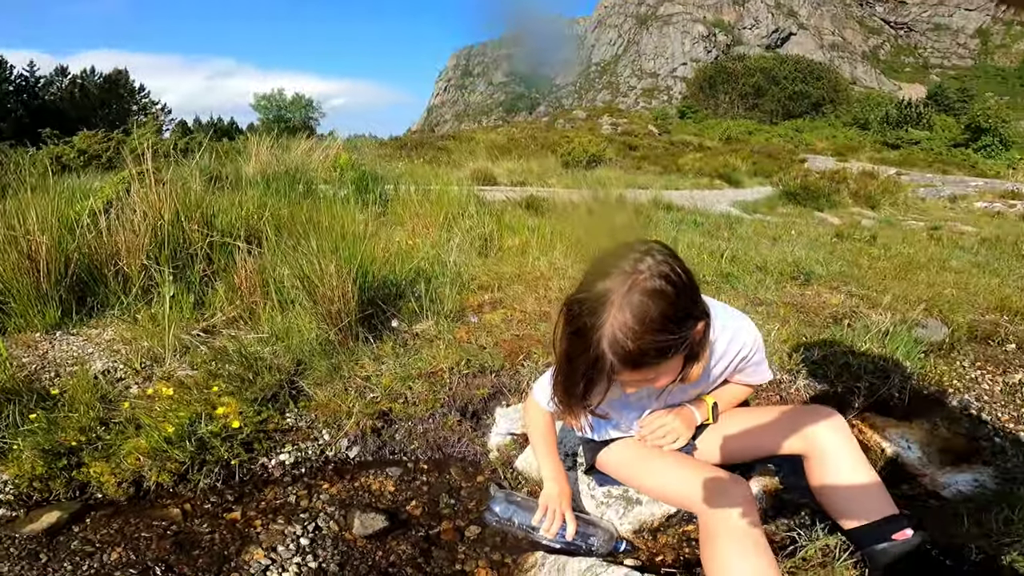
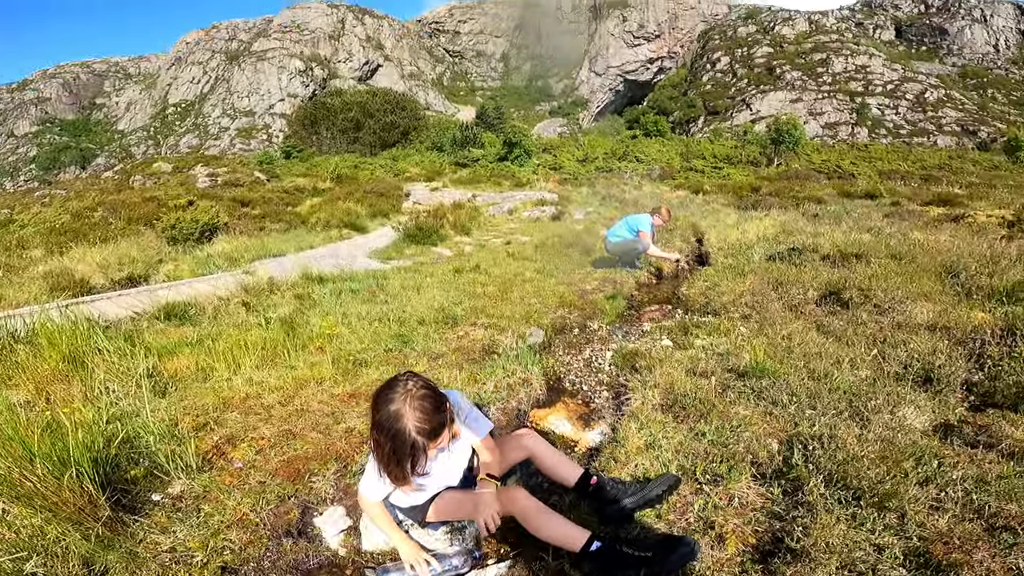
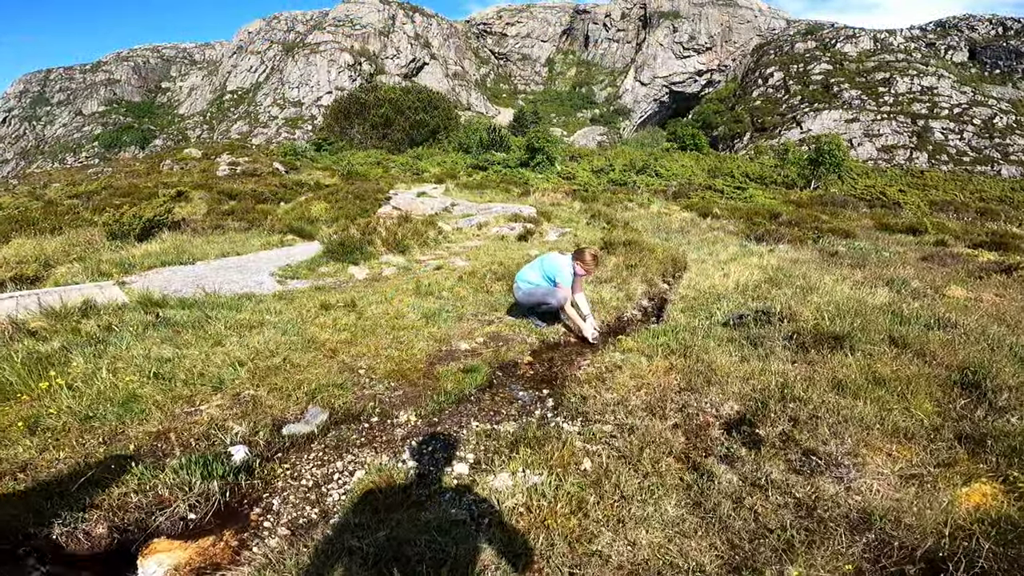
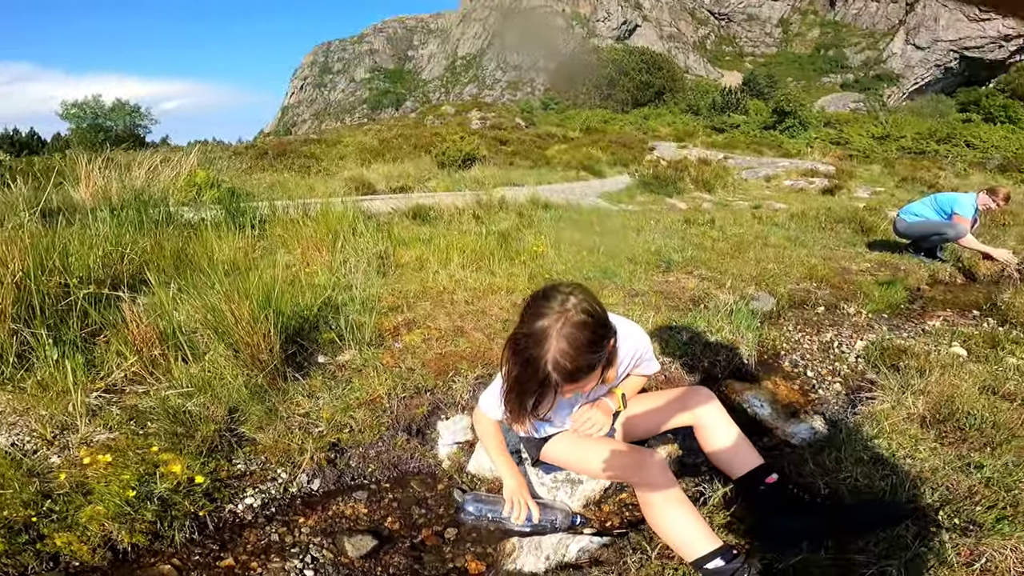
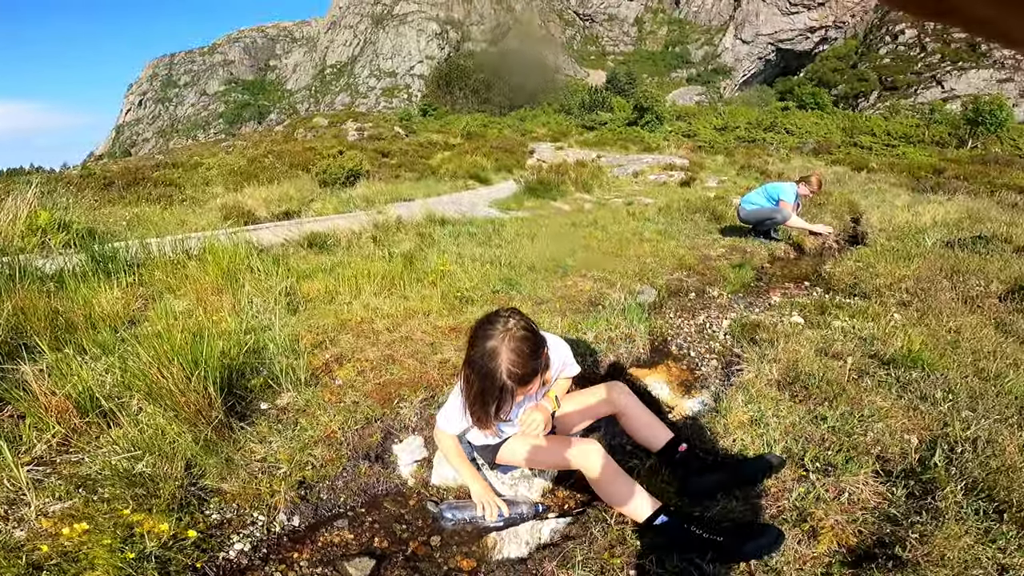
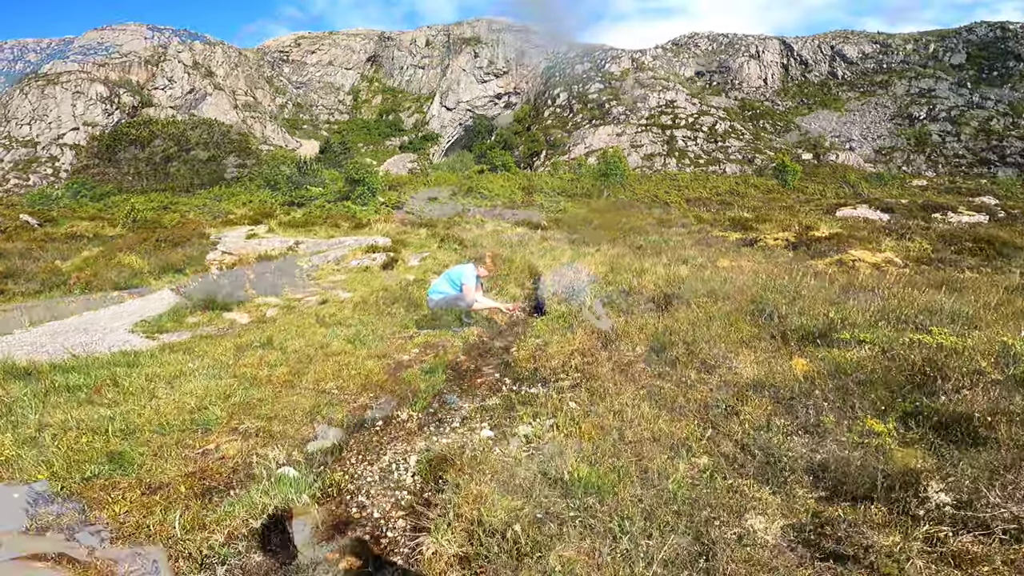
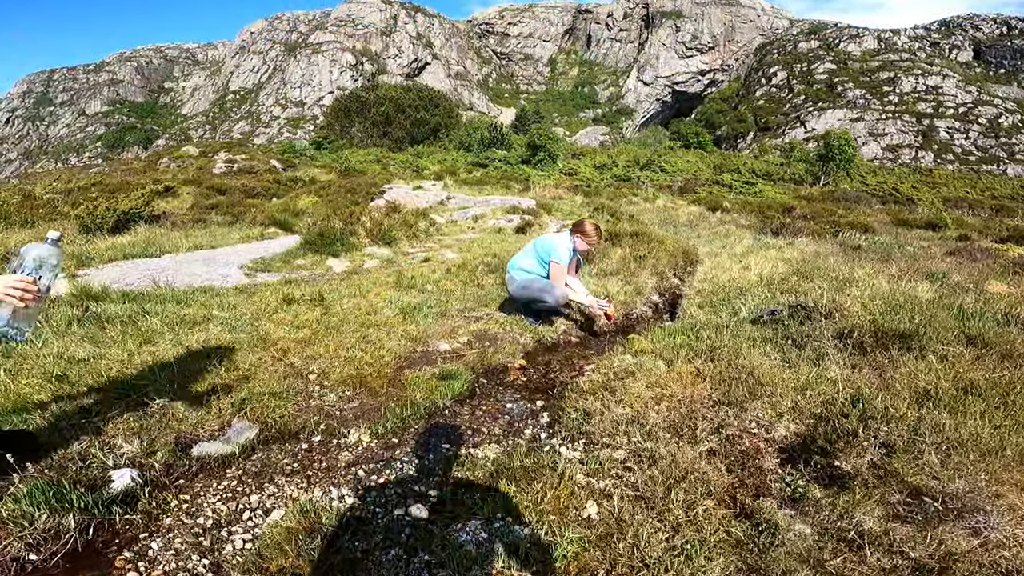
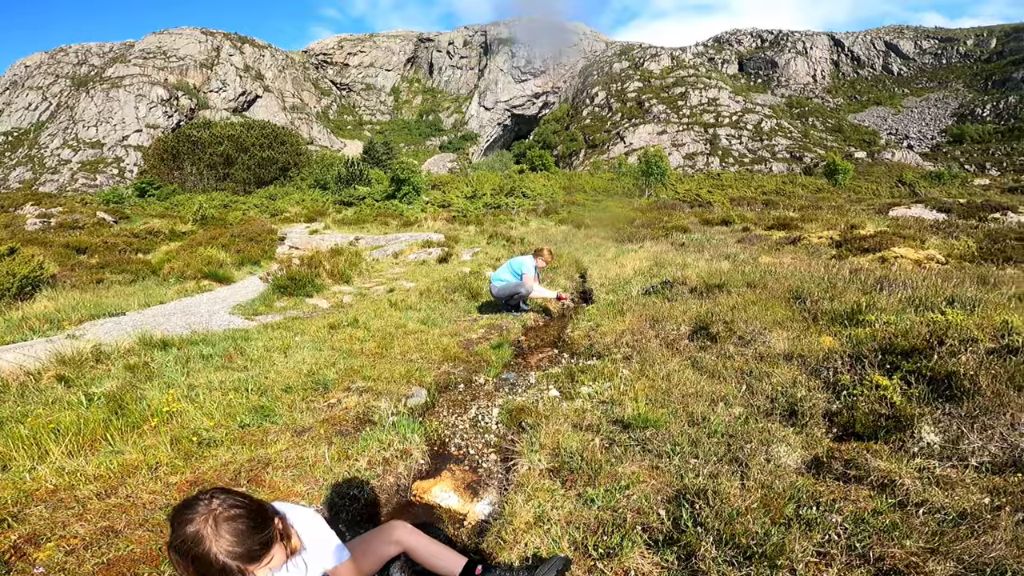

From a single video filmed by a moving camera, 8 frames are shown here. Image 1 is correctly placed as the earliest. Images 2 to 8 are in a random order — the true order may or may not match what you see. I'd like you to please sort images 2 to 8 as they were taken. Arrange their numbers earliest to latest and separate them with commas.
4, 5, 2, 8, 6, 3, 7
